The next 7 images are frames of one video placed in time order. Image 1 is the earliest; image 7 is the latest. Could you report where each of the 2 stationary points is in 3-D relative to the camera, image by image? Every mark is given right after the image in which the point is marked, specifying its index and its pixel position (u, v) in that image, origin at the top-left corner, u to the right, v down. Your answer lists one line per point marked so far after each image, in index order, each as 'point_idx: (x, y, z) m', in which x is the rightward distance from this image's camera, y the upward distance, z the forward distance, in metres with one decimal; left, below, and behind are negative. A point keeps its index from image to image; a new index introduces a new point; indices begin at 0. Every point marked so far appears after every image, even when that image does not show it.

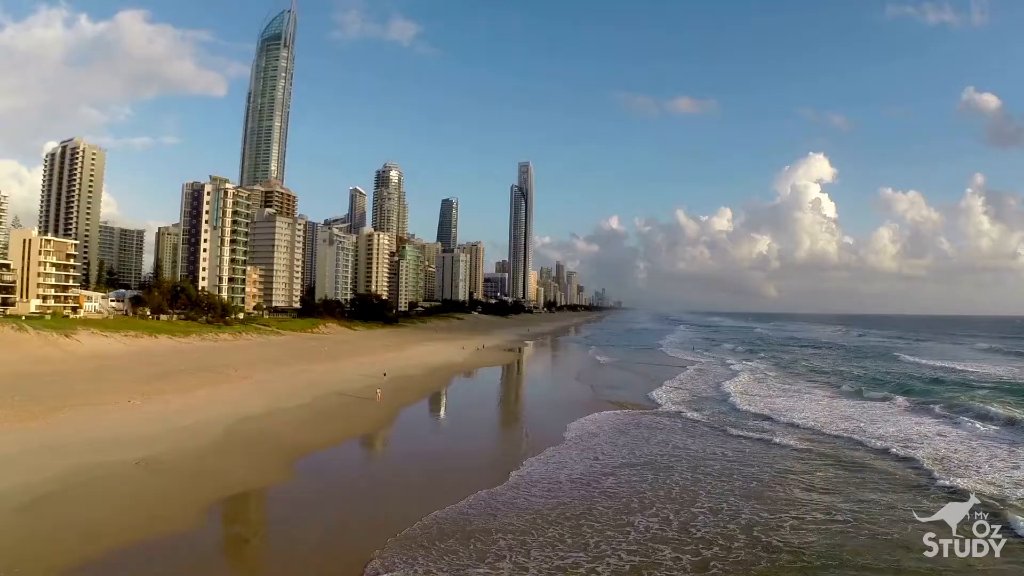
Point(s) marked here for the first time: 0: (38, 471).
0: (-11.4, -4.3, +12.9) m
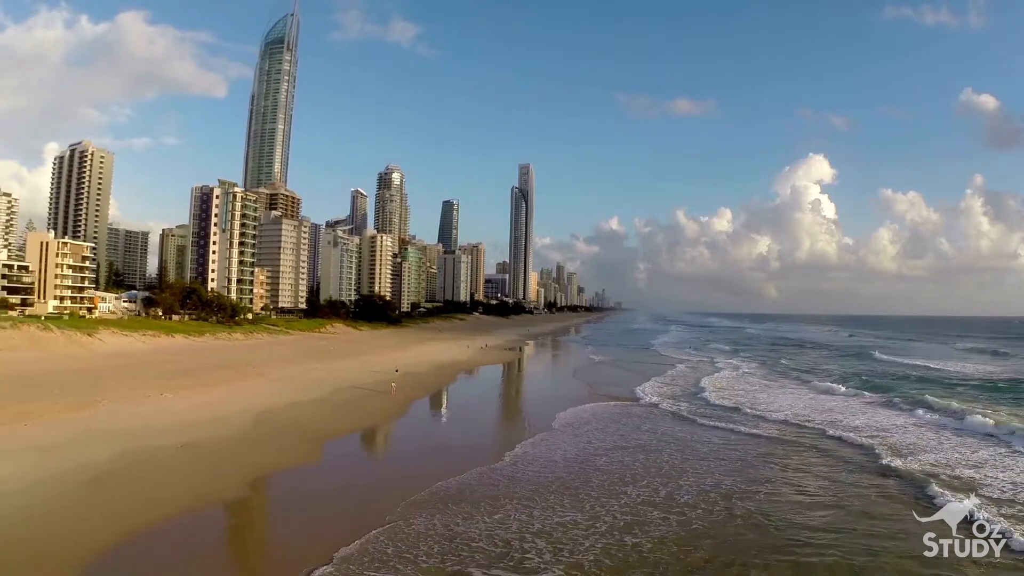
0: (-11.2, -4.4, +14.5) m
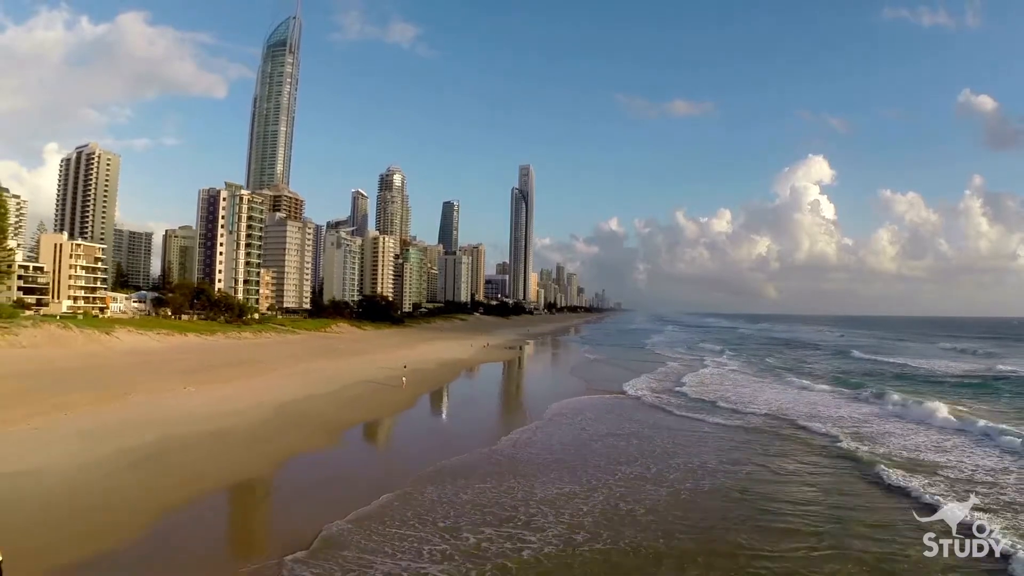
0: (-11.1, -4.4, +15.8) m
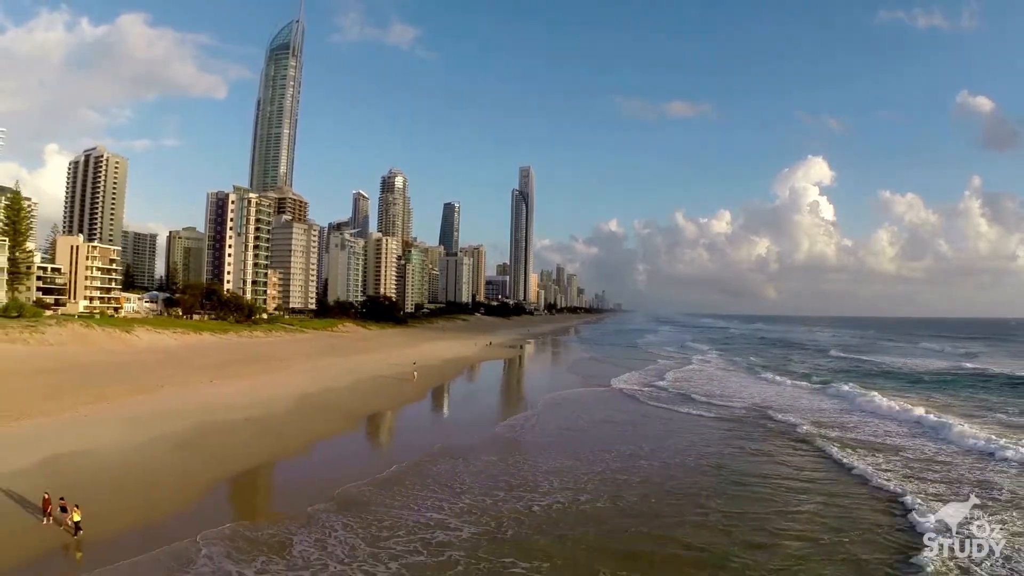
0: (-11.0, -4.4, +17.5) m
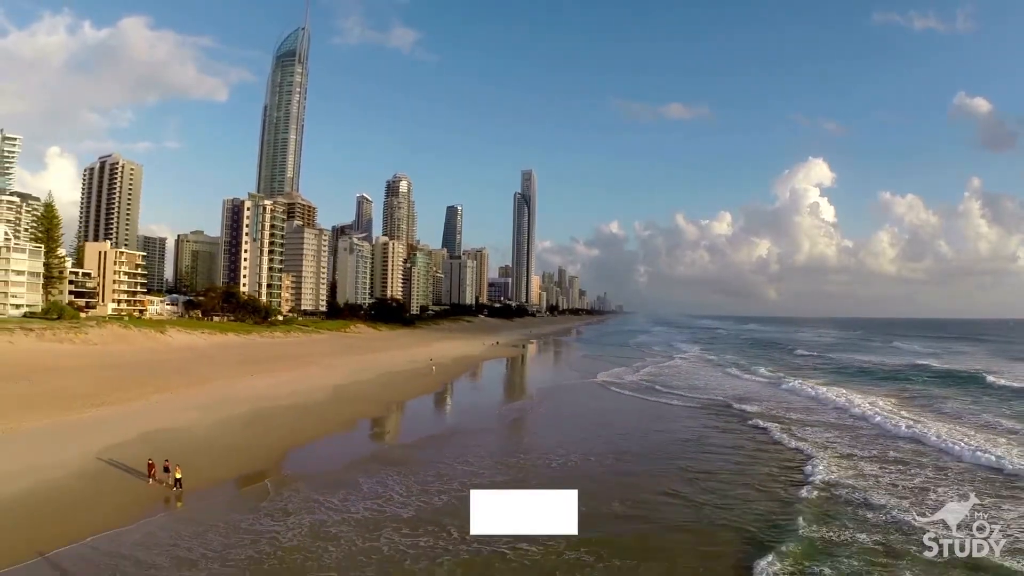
0: (-10.6, -4.6, +20.2) m
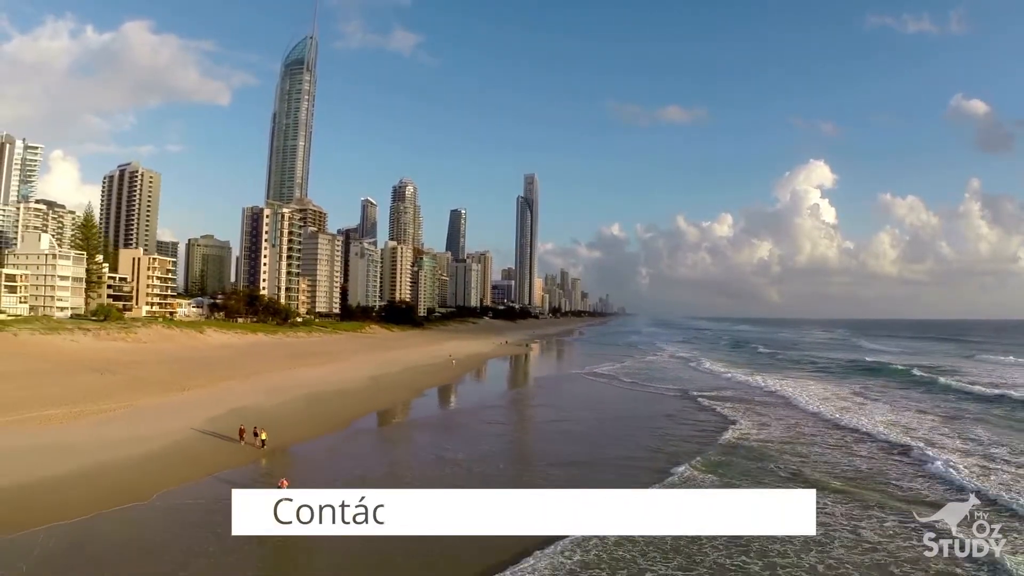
0: (-10.0, -4.8, +24.0) m
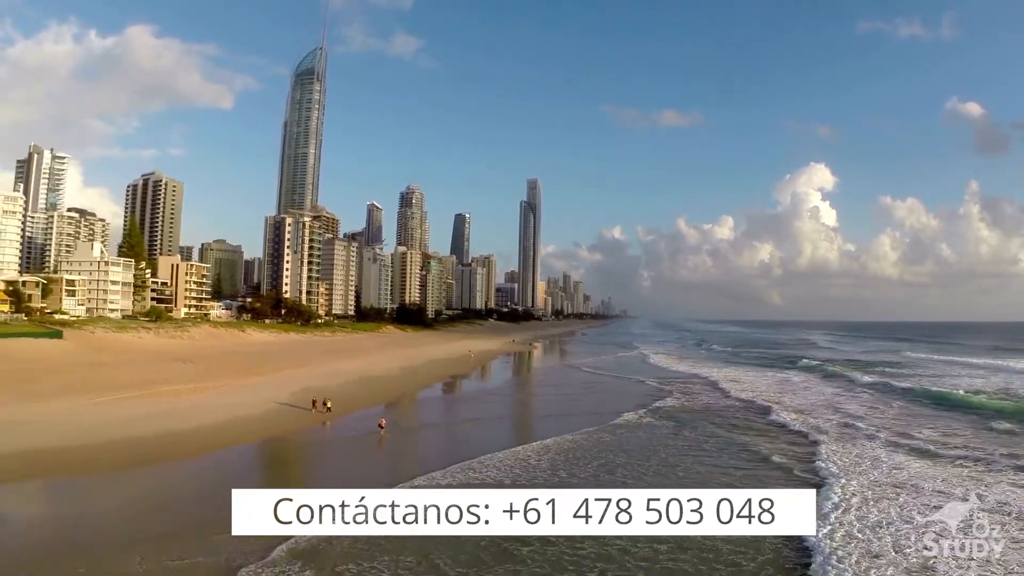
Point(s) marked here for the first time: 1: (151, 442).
0: (-9.4, -5.0, +29.3) m
1: (-11.8, -5.1, +18.3) m
